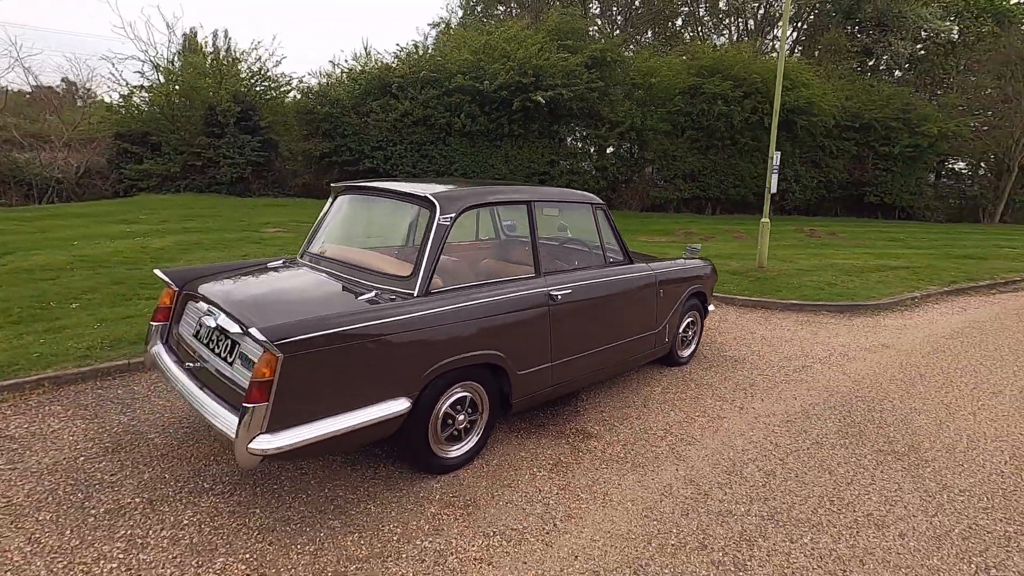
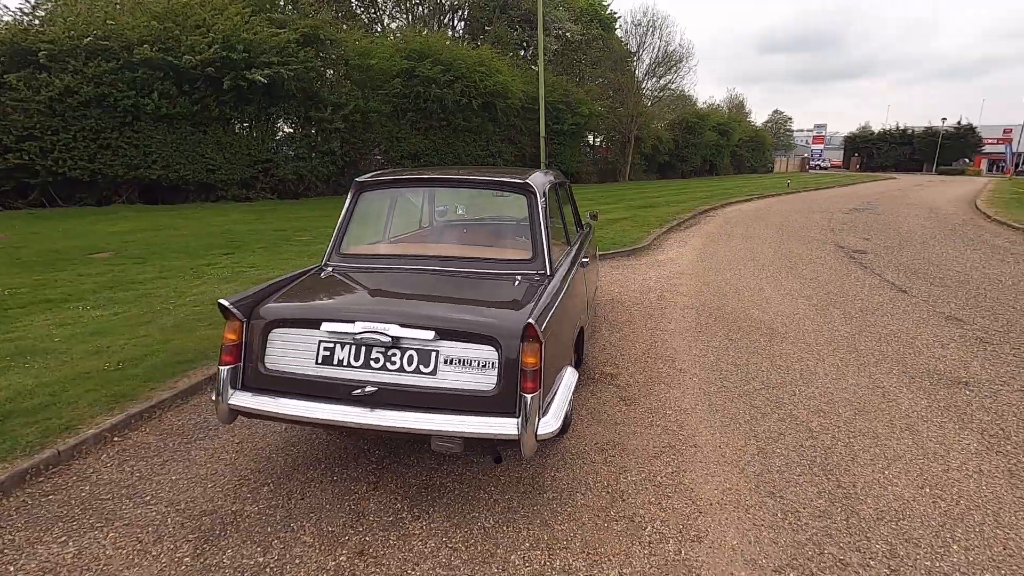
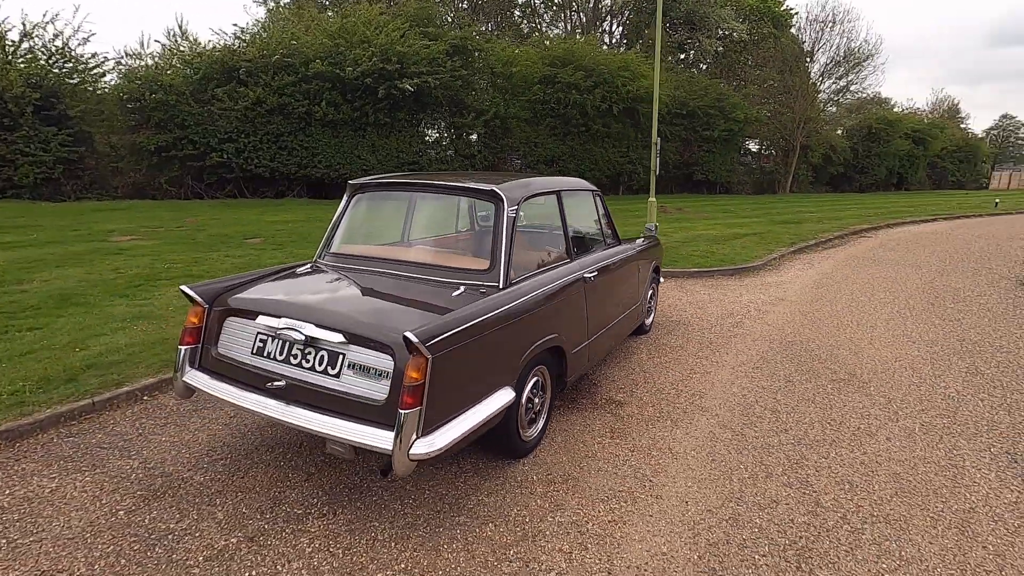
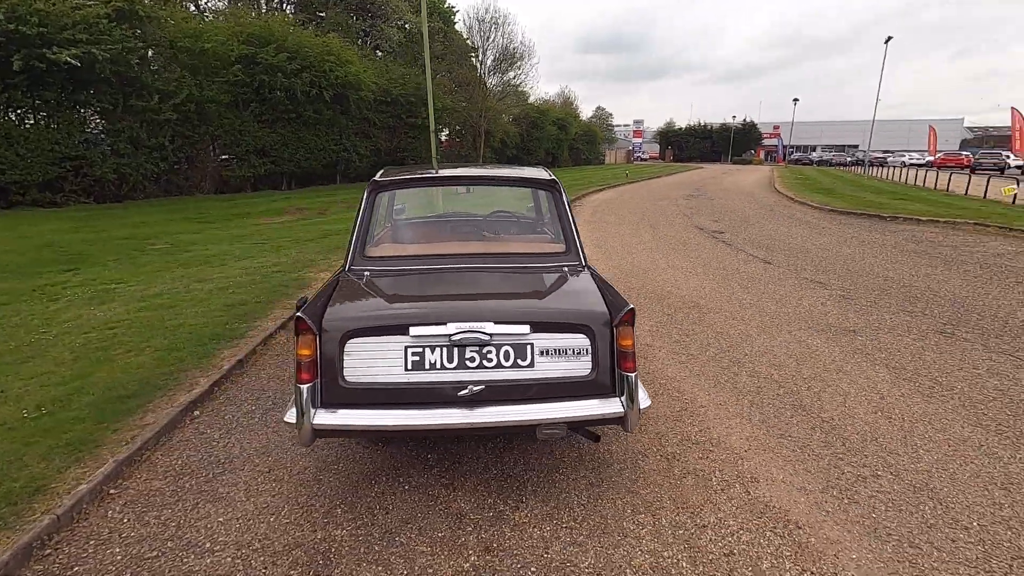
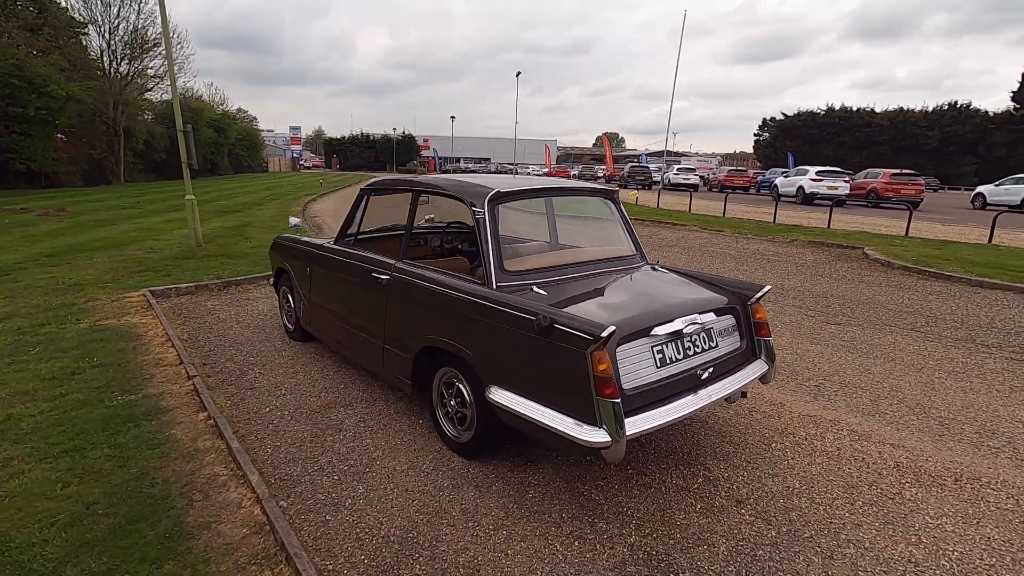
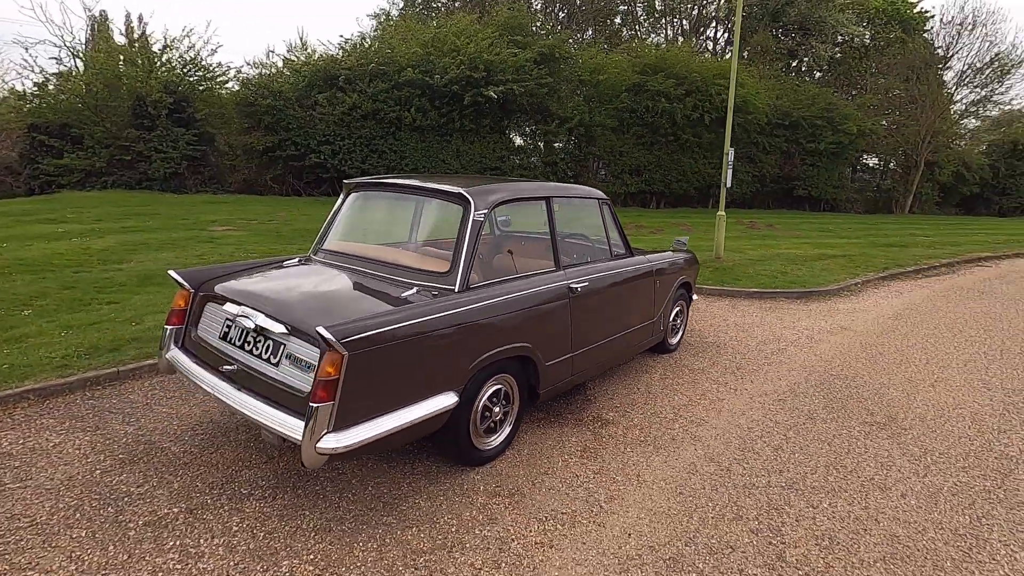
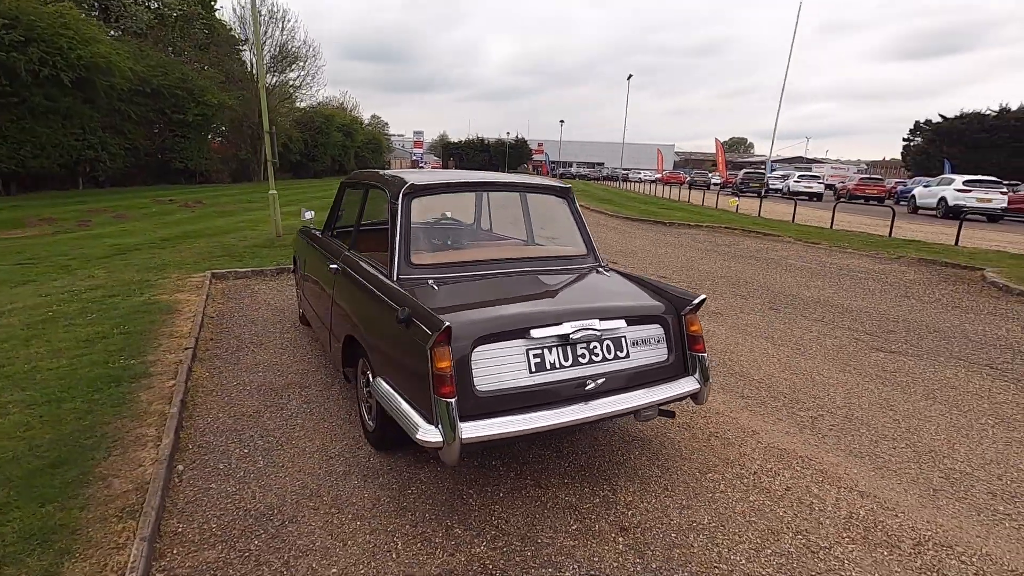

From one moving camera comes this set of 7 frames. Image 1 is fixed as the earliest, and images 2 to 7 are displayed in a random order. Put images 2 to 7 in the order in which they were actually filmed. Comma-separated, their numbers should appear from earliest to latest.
6, 3, 2, 4, 7, 5
